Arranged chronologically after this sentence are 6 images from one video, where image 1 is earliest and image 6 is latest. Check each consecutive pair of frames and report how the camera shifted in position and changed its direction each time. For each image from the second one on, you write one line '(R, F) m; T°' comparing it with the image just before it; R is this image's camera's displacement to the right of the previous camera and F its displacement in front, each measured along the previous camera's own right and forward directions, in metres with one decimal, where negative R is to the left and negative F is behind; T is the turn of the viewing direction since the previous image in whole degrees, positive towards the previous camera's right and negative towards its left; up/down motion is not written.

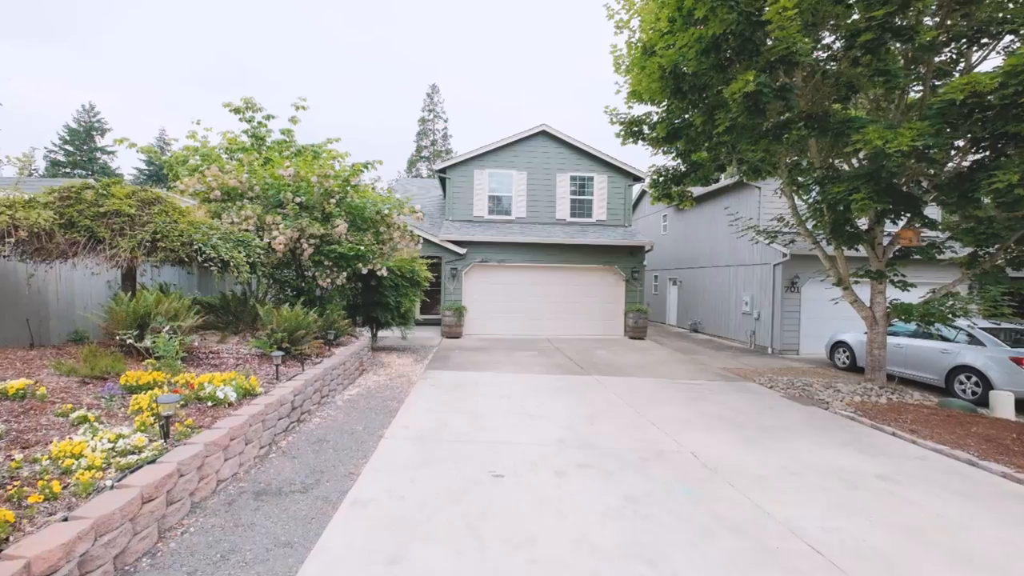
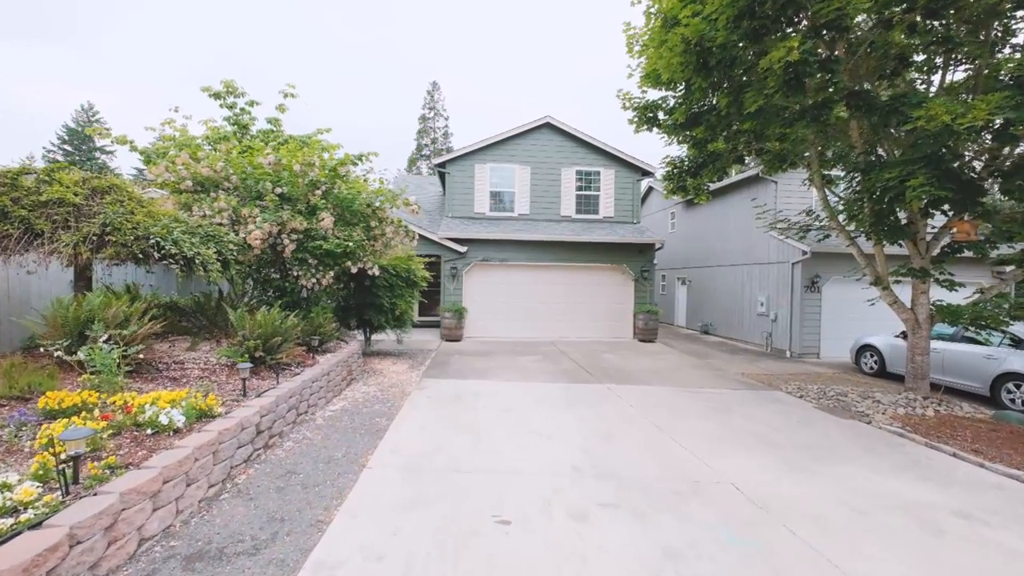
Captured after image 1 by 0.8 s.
(-0.1, +0.7) m; 0°
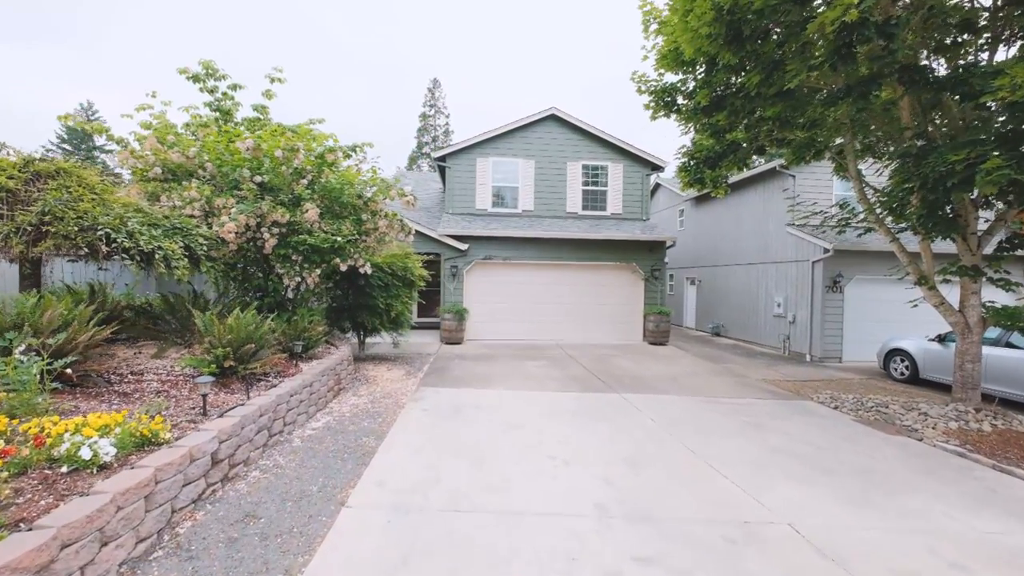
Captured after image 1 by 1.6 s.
(-0.1, +0.7) m; 0°
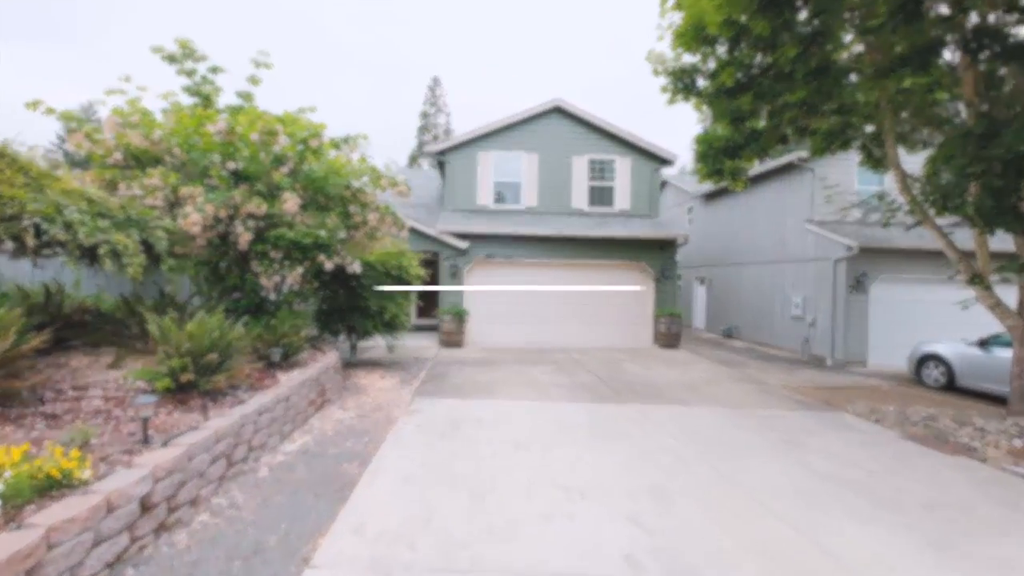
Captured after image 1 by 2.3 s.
(-0.1, +0.7) m; 0°
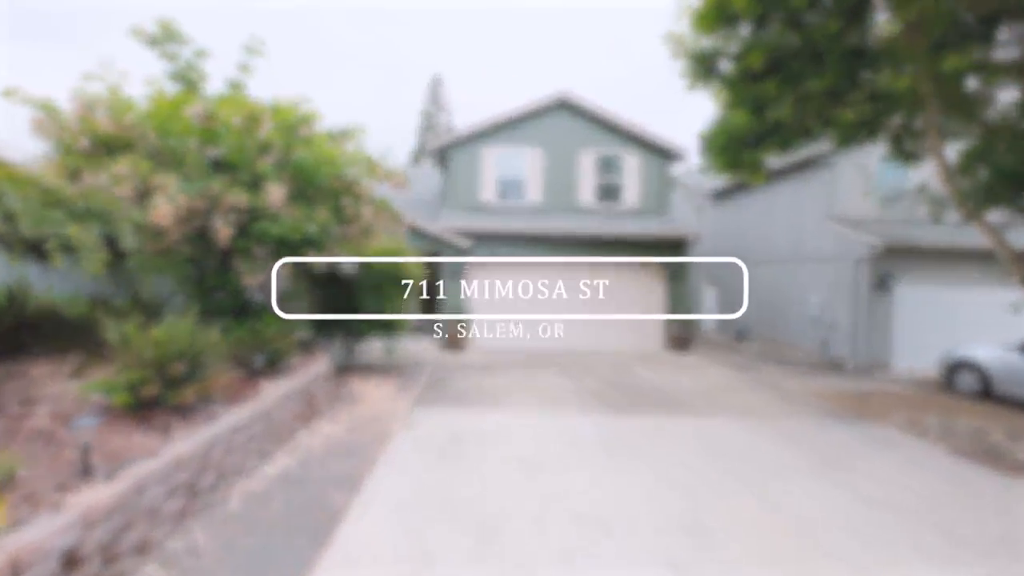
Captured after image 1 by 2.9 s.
(-0.1, +0.5) m; 0°
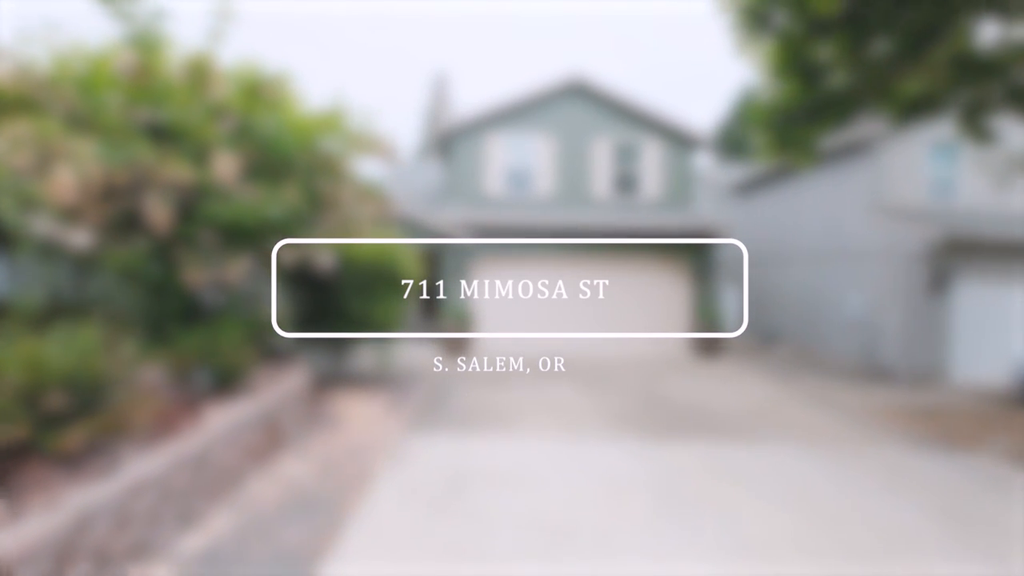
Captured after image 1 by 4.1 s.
(-0.1, +1.1) m; -1°
